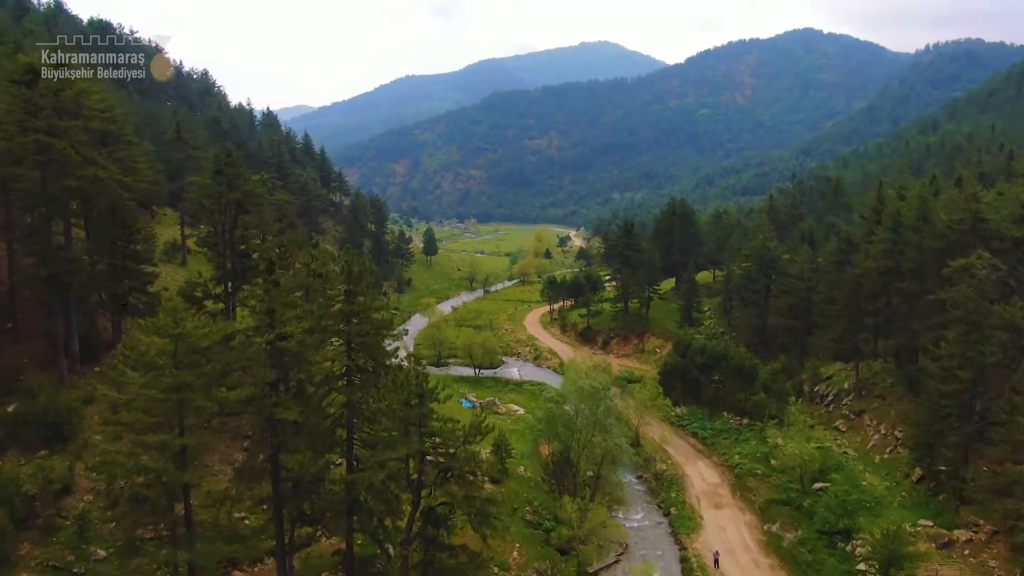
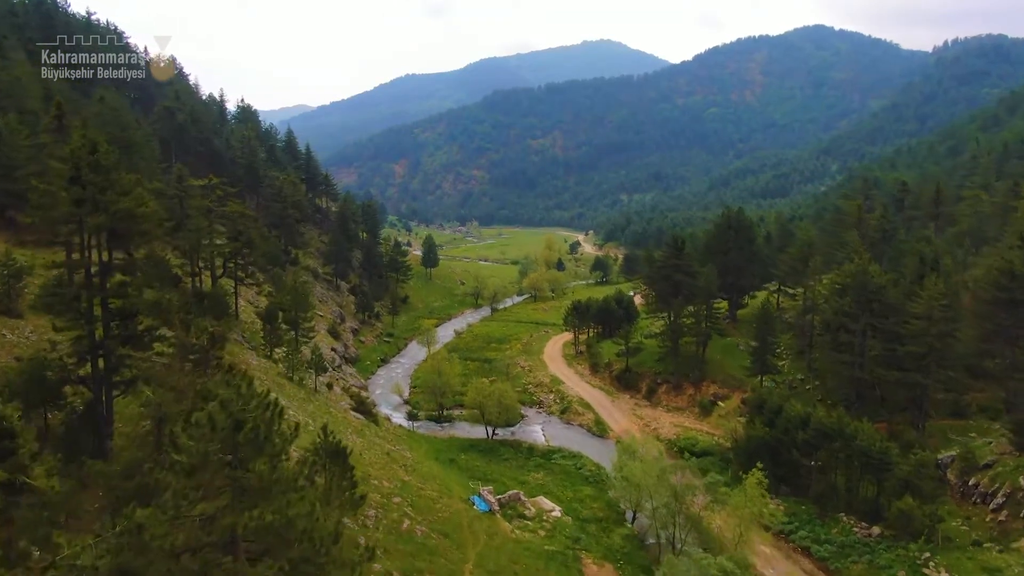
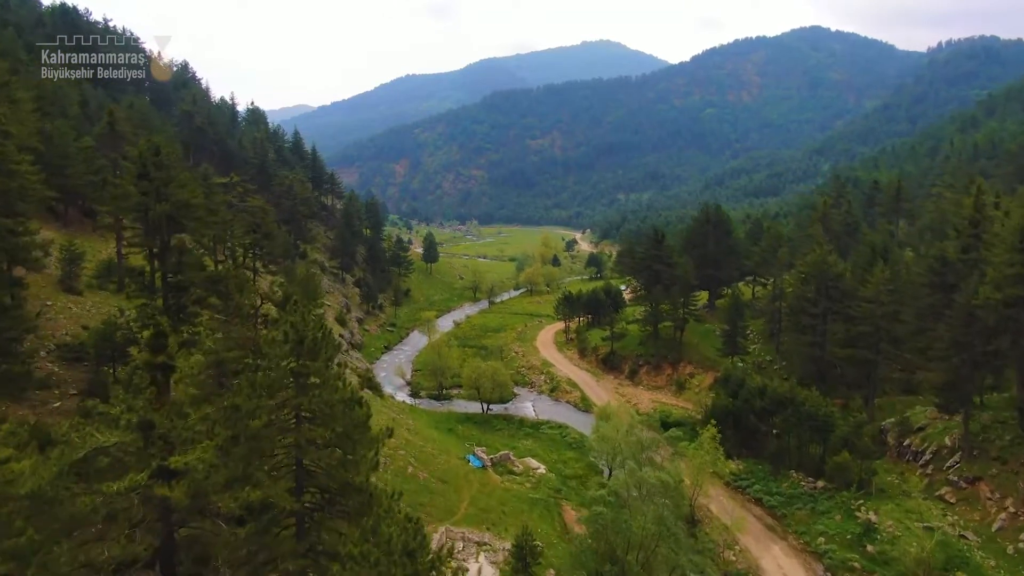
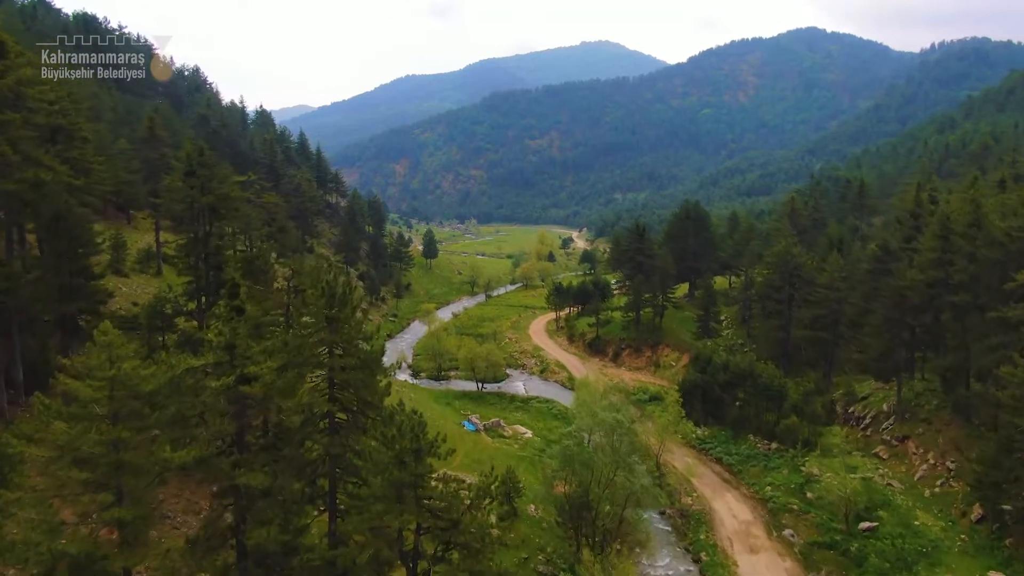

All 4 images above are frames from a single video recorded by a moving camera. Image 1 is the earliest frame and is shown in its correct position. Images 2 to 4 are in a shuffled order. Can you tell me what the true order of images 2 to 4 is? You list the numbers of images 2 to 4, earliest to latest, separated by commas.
4, 3, 2
